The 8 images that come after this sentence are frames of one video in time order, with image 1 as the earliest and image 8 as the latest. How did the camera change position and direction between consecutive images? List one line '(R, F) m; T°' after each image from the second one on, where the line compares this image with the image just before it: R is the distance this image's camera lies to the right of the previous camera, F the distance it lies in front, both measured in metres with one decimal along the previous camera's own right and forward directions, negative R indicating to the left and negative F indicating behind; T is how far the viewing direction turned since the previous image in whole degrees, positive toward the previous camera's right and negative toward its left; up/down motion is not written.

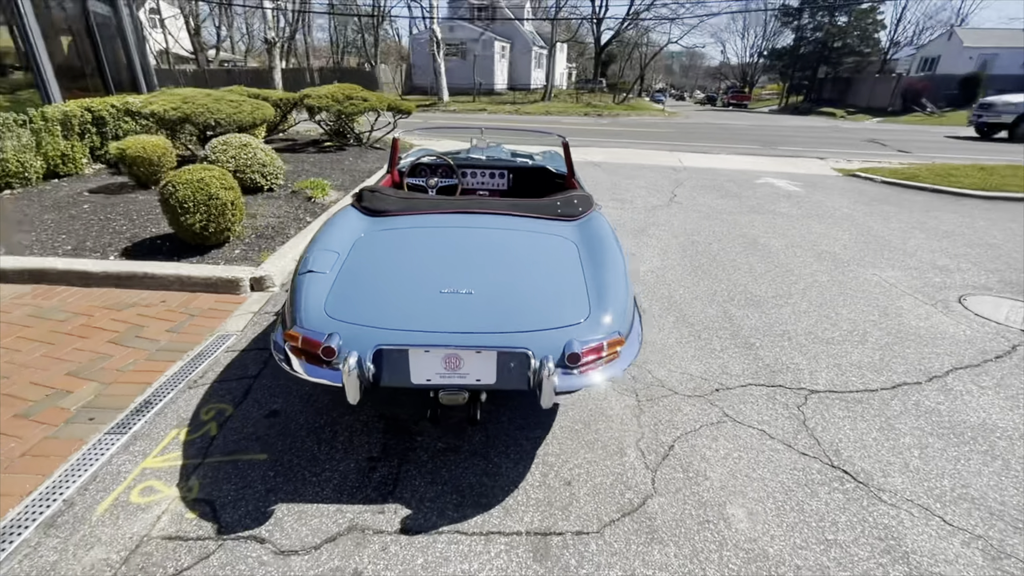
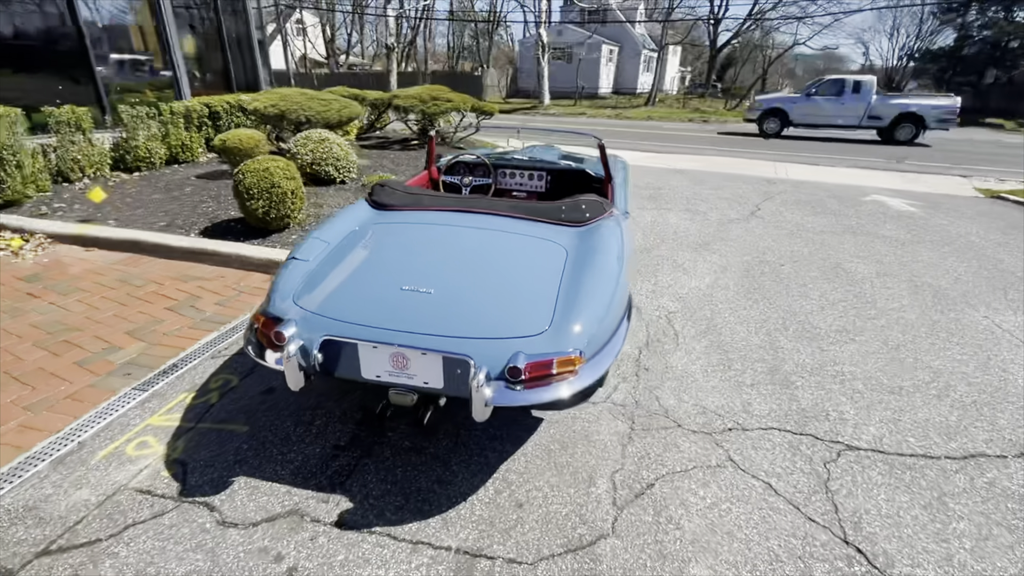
(+0.5, +0.2) m; -11°
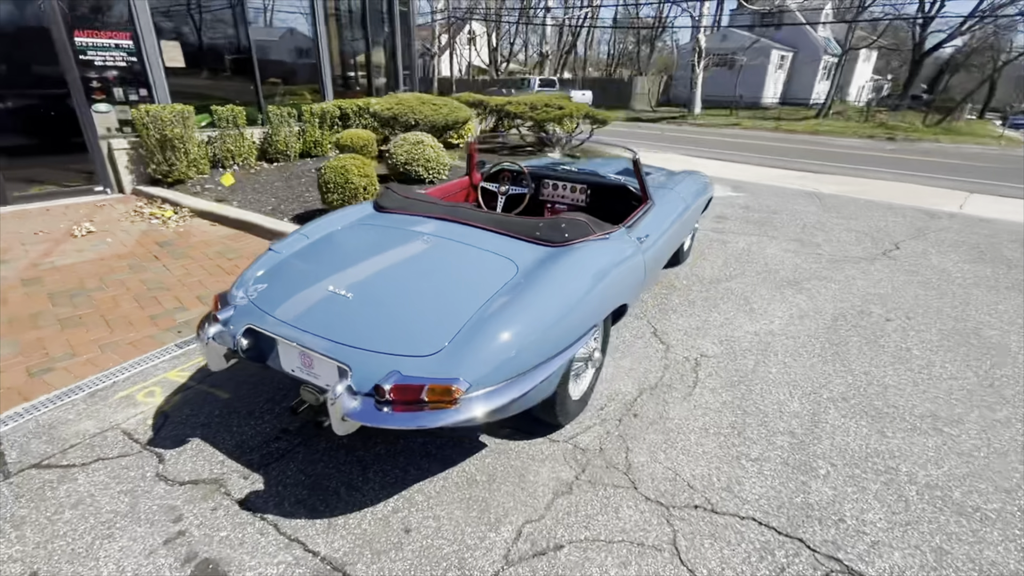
(+0.8, +0.2) m; -16°
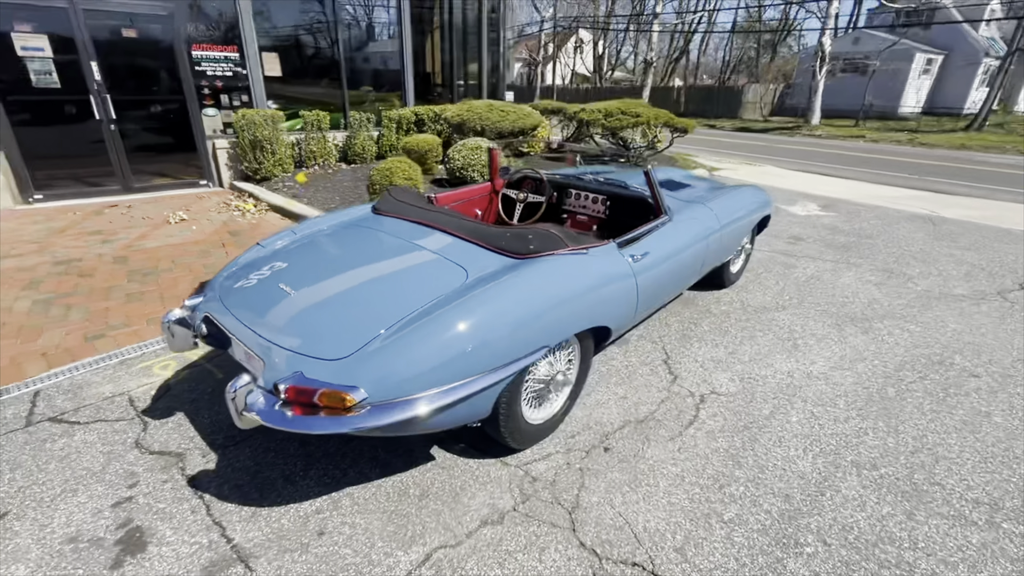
(+0.6, +0.2) m; -11°
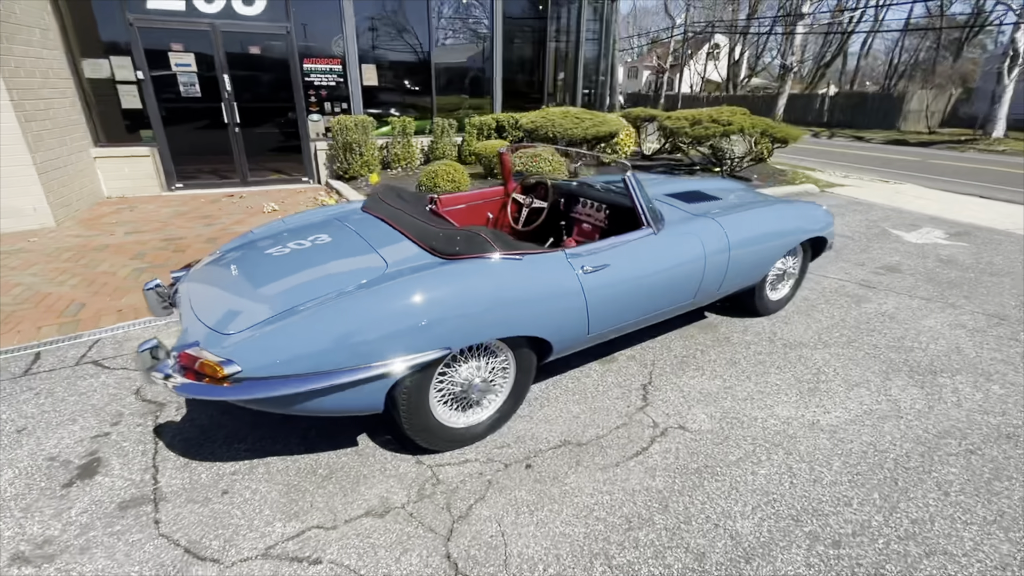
(+0.8, +0.1) m; -14°
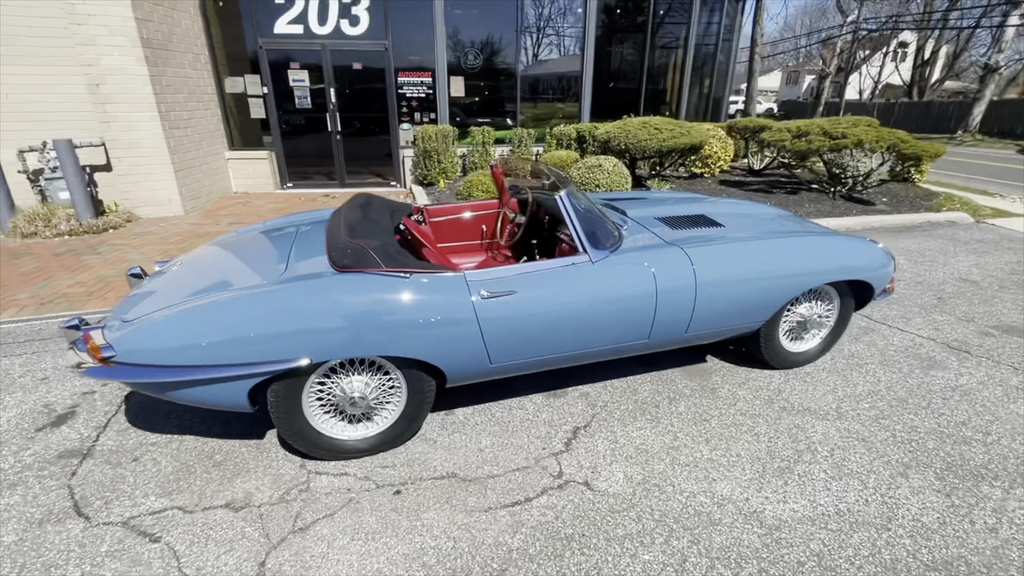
(+1.0, +0.3) m; -15°
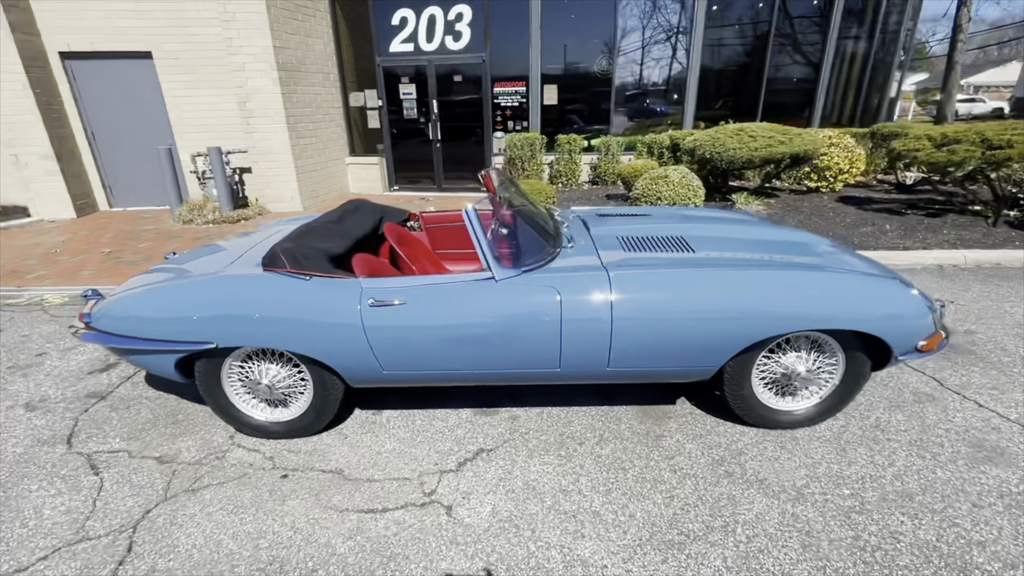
(+1.1, +0.2) m; -17°
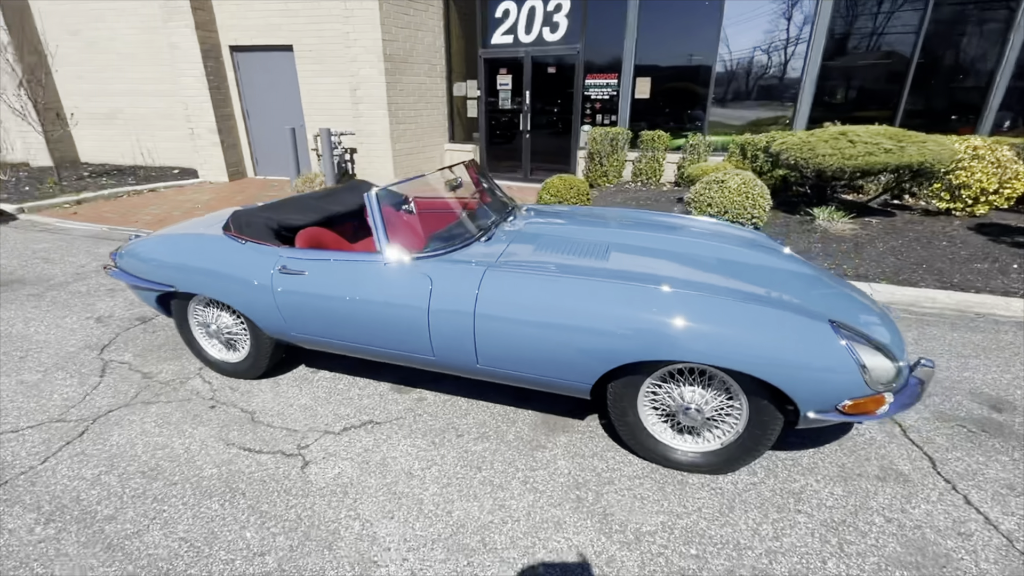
(+1.2, +0.1) m; -16°
